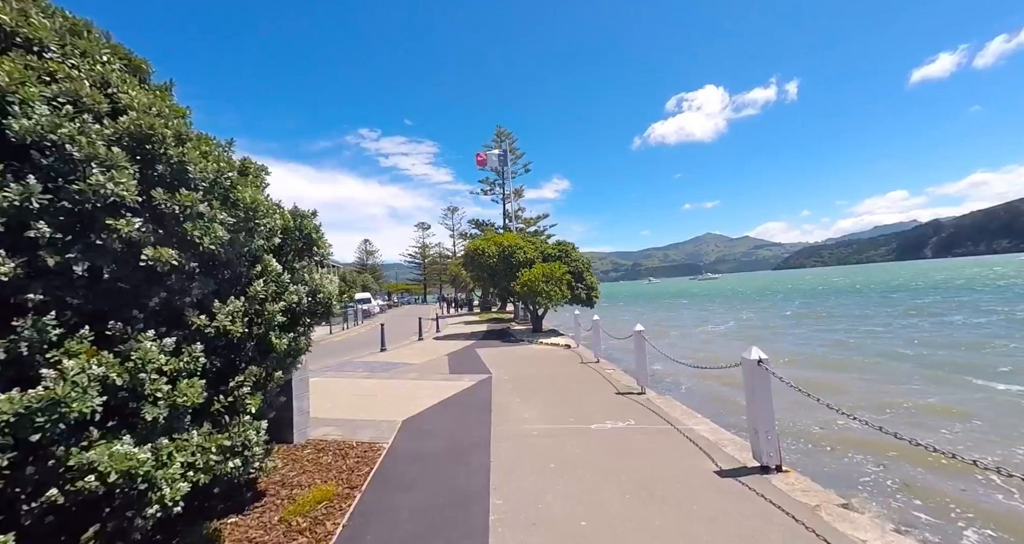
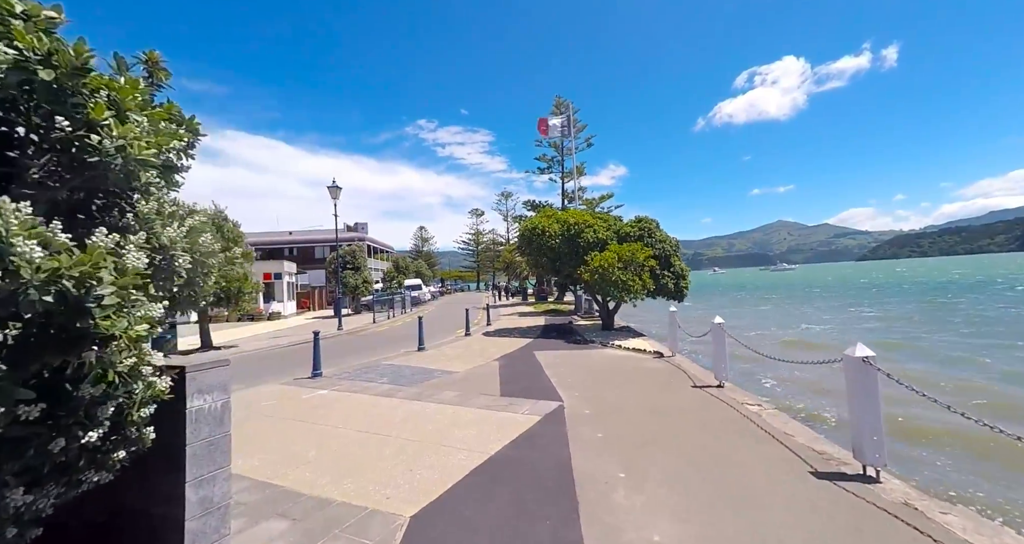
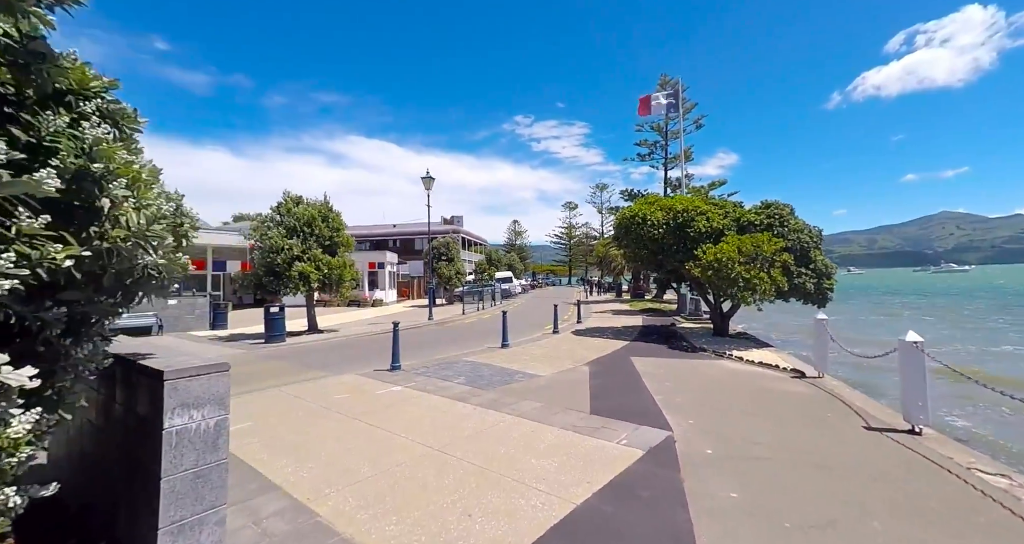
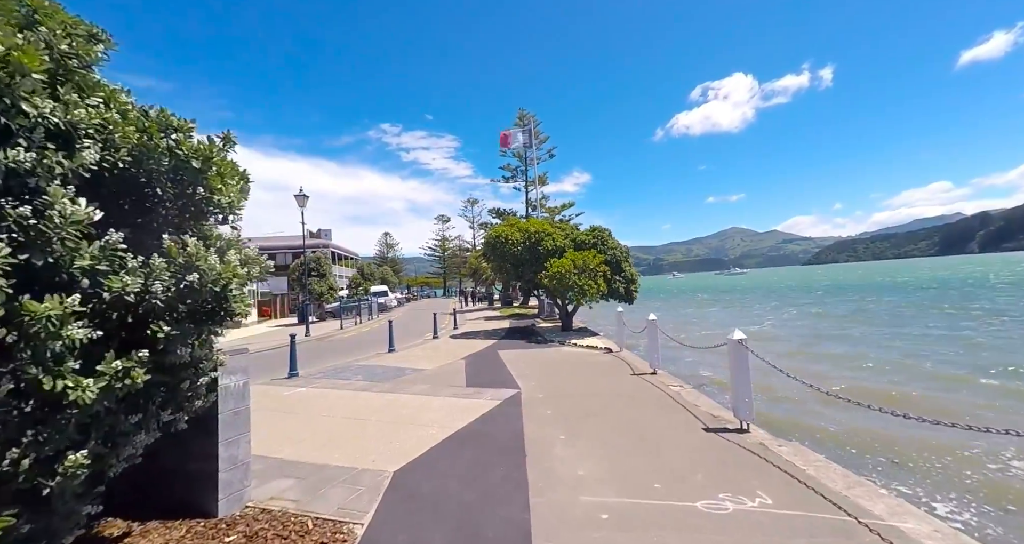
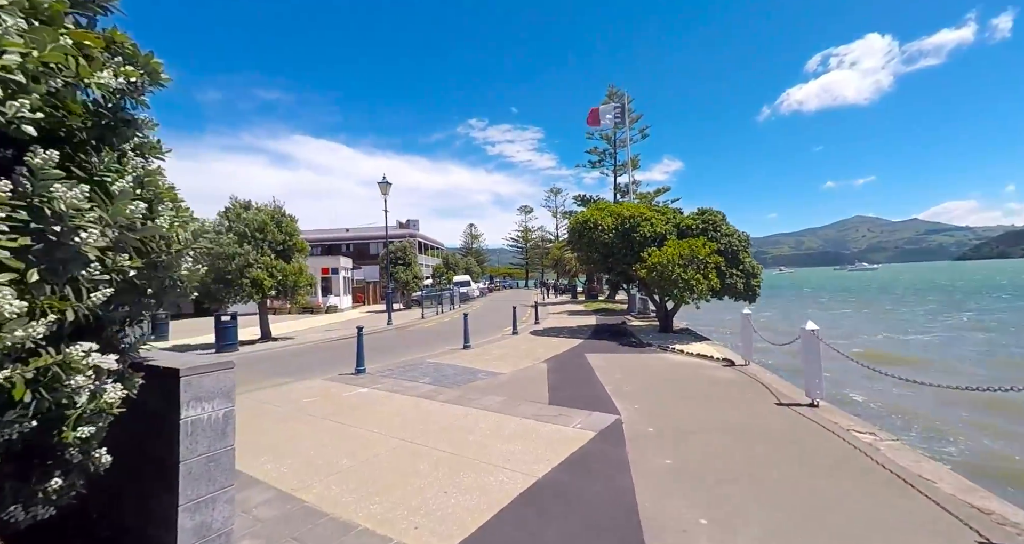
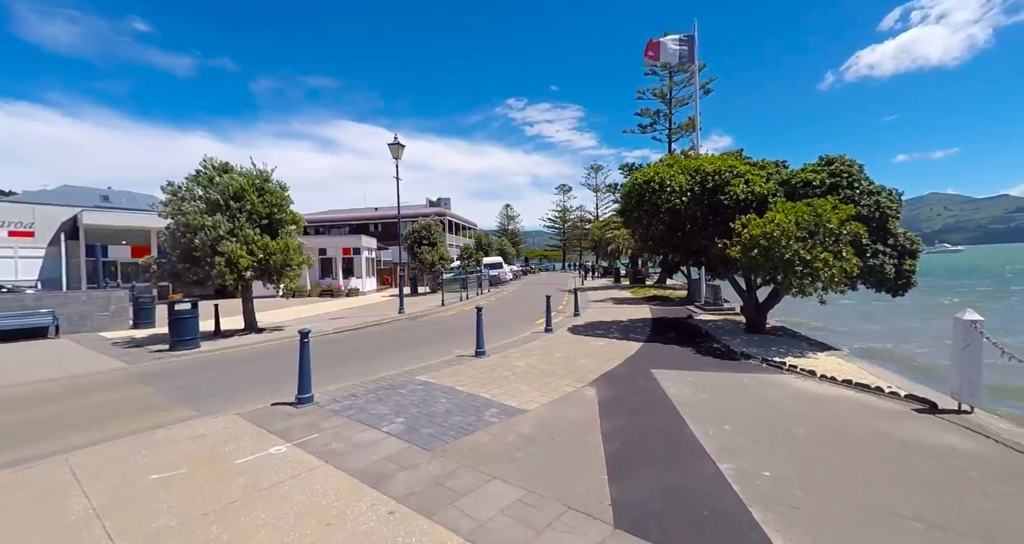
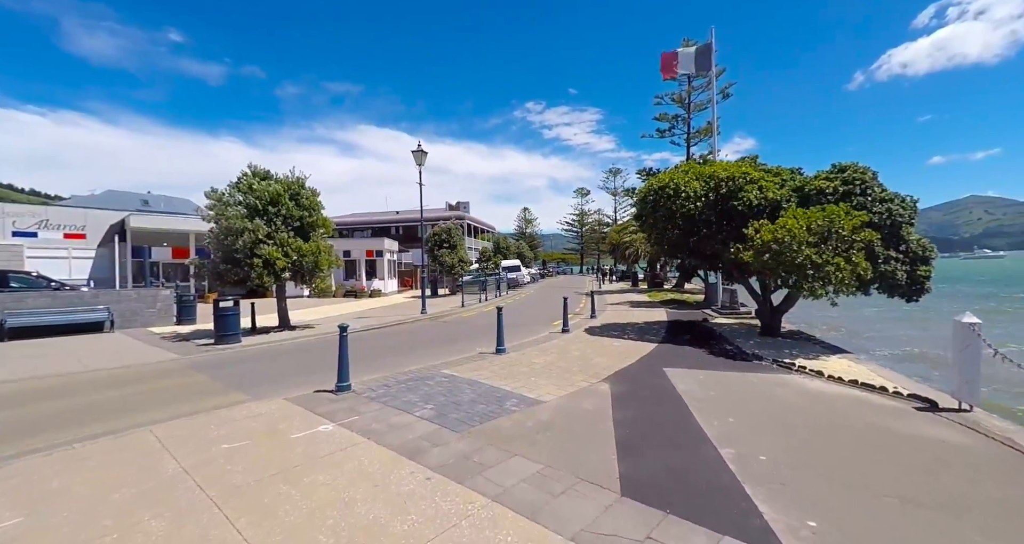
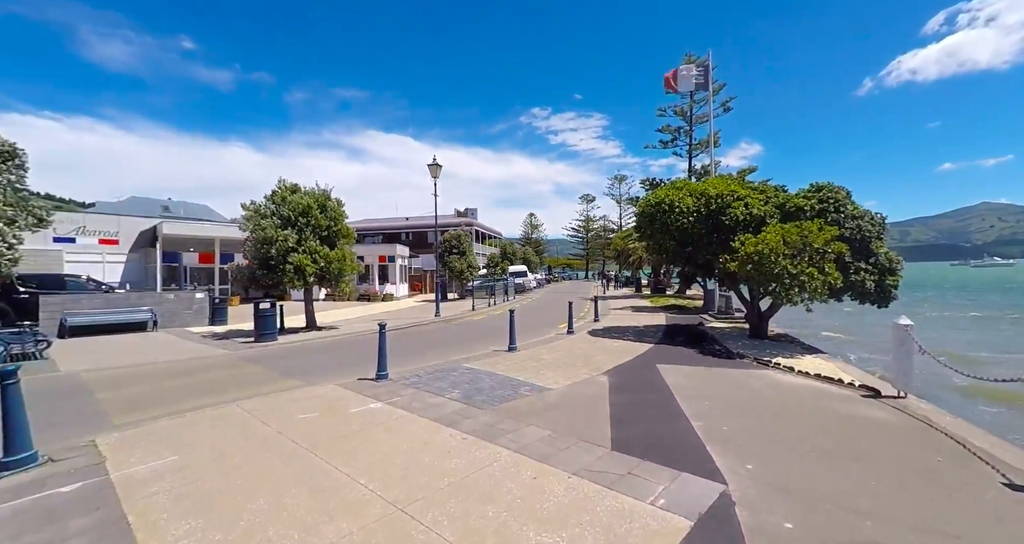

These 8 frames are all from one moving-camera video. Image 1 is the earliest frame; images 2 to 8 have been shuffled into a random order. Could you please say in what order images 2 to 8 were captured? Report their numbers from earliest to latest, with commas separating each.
4, 2, 5, 3, 8, 7, 6
